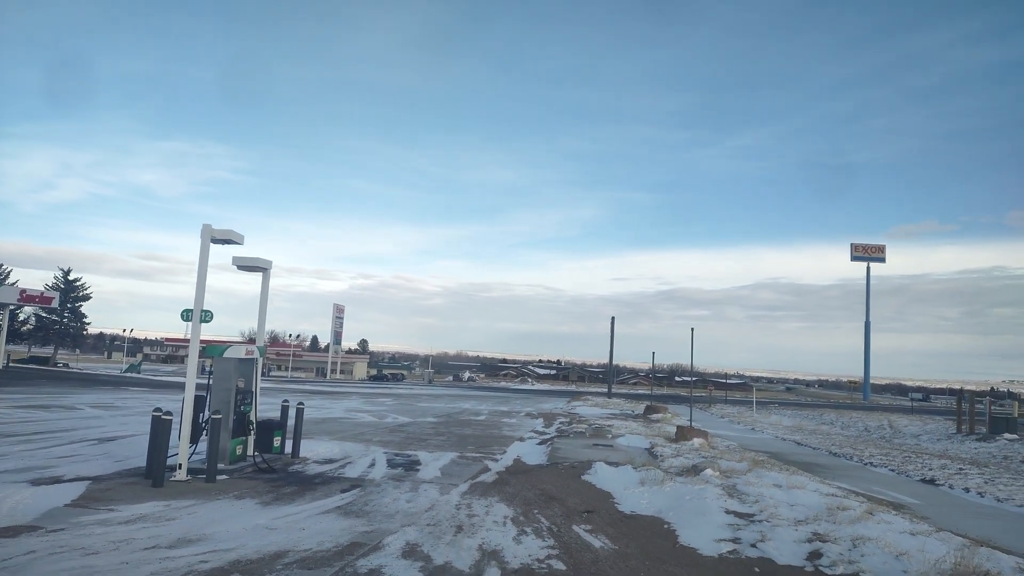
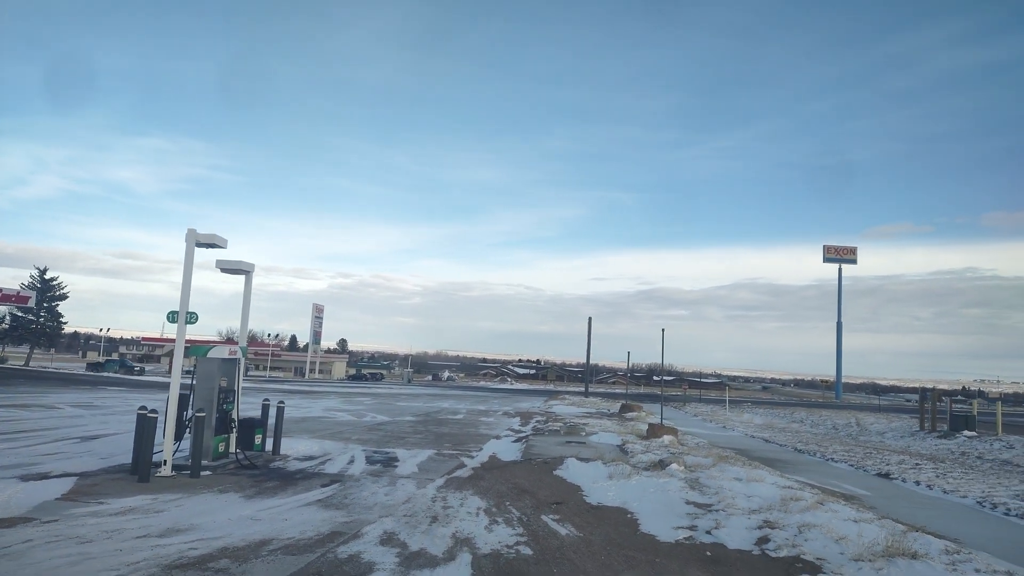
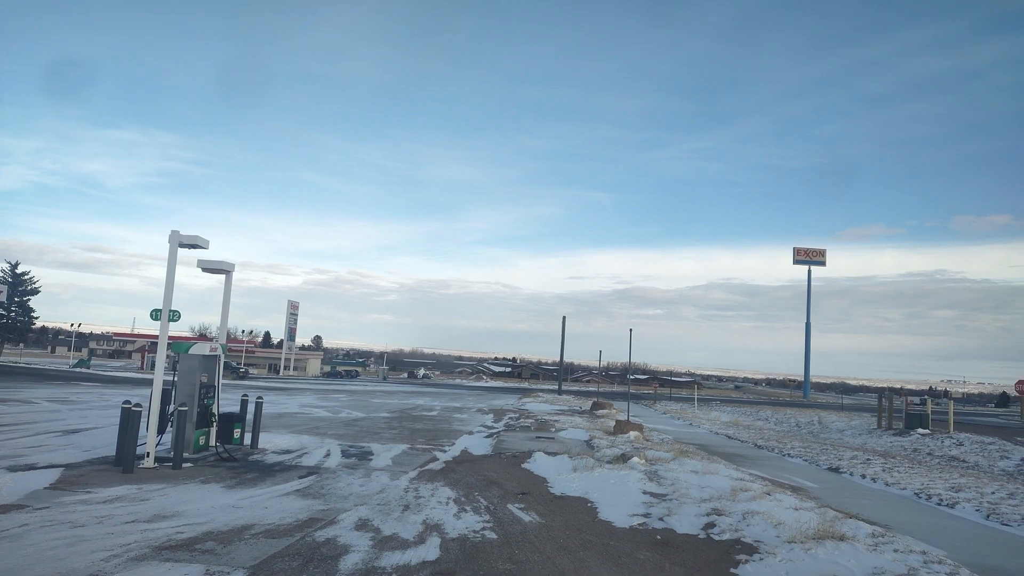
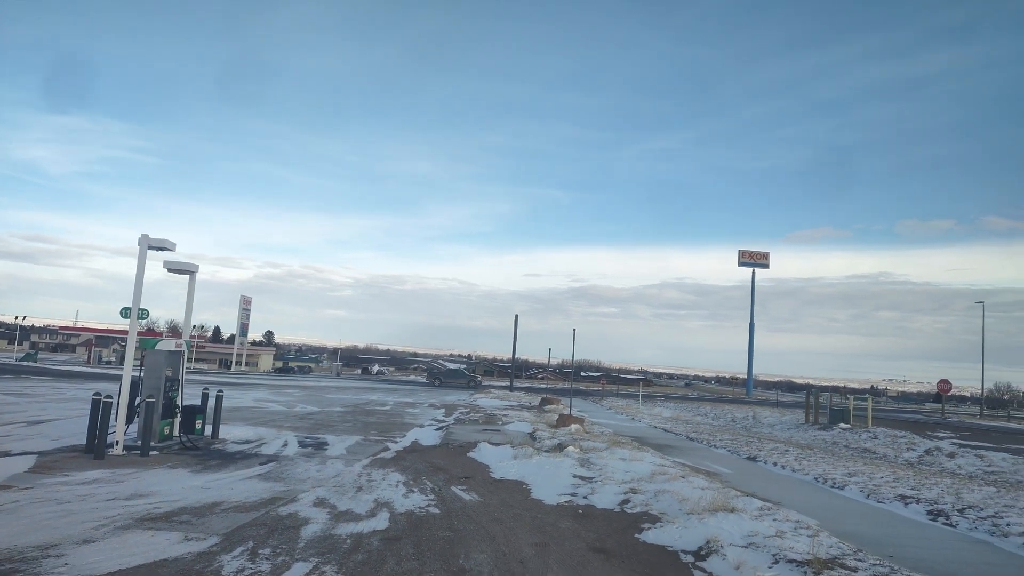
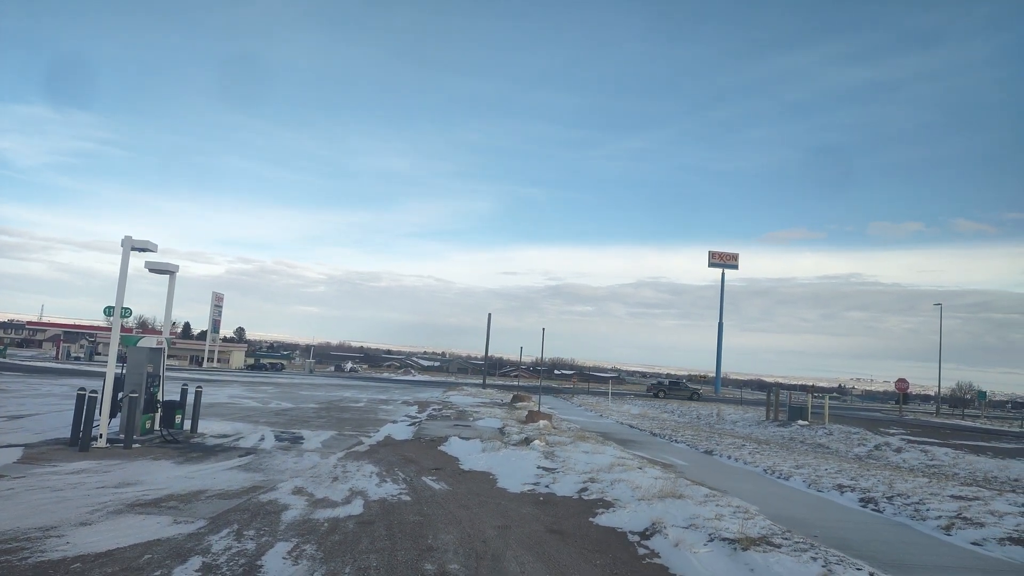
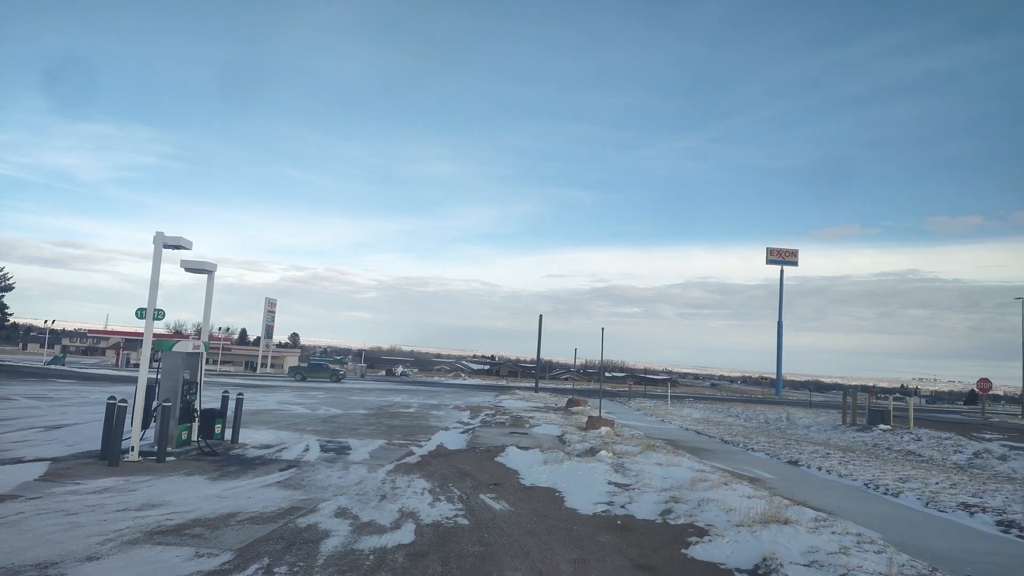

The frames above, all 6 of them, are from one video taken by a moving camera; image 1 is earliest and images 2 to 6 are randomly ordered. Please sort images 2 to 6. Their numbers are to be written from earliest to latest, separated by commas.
2, 3, 6, 4, 5
